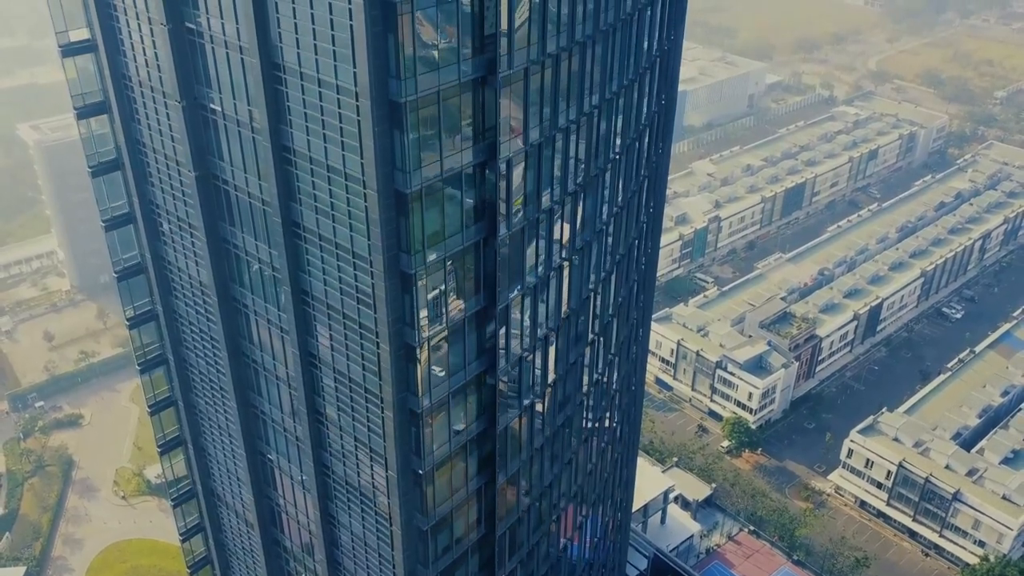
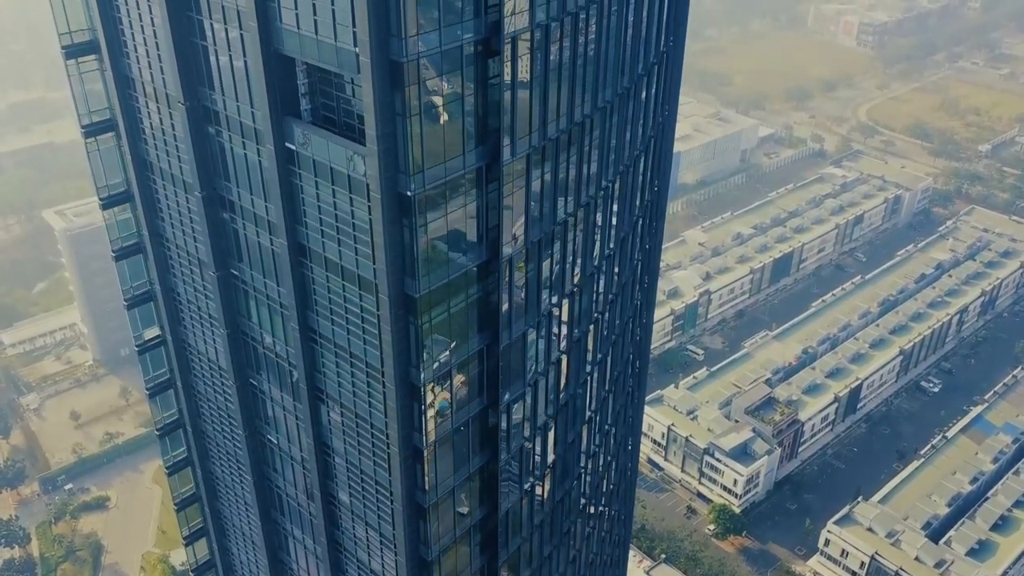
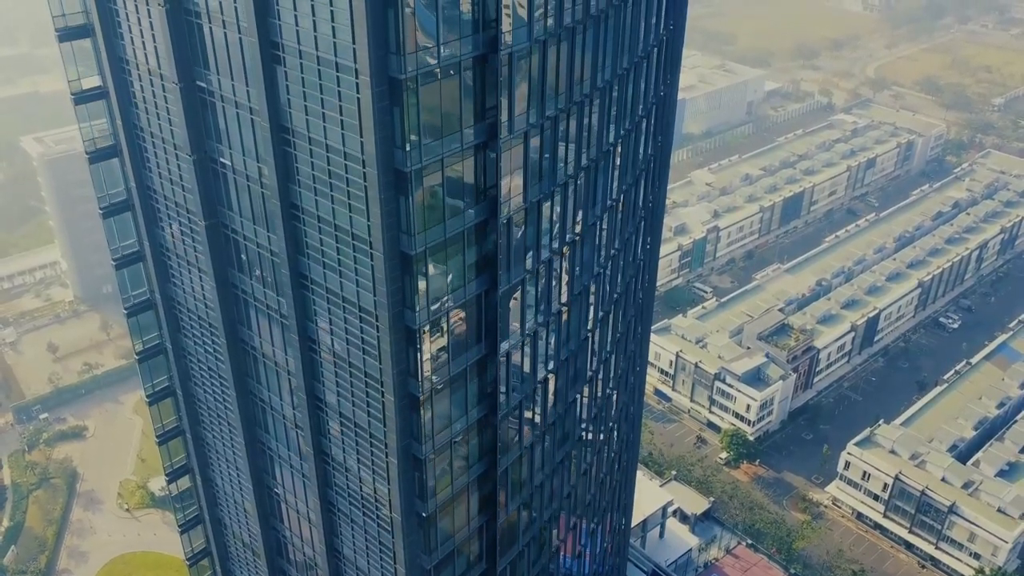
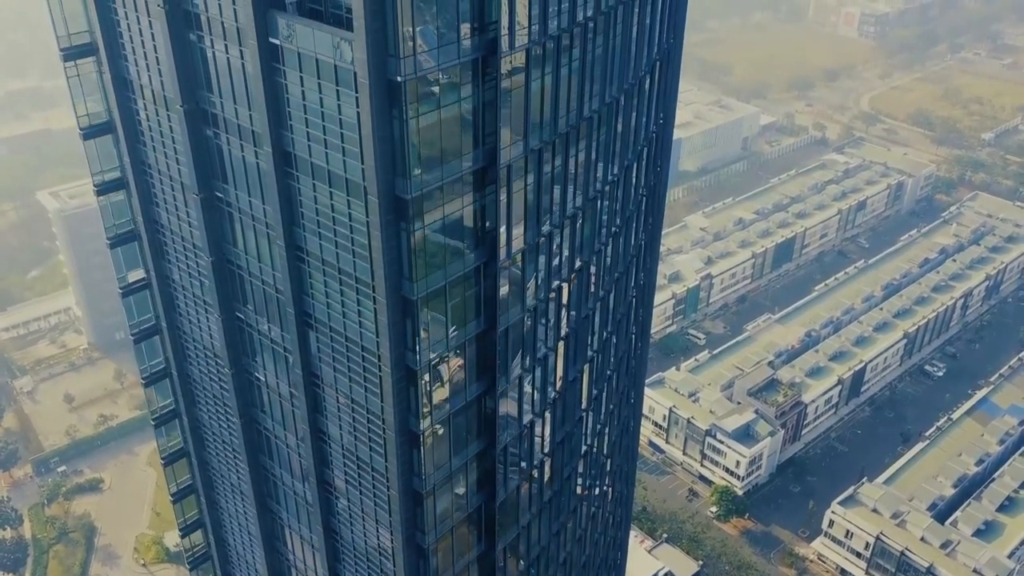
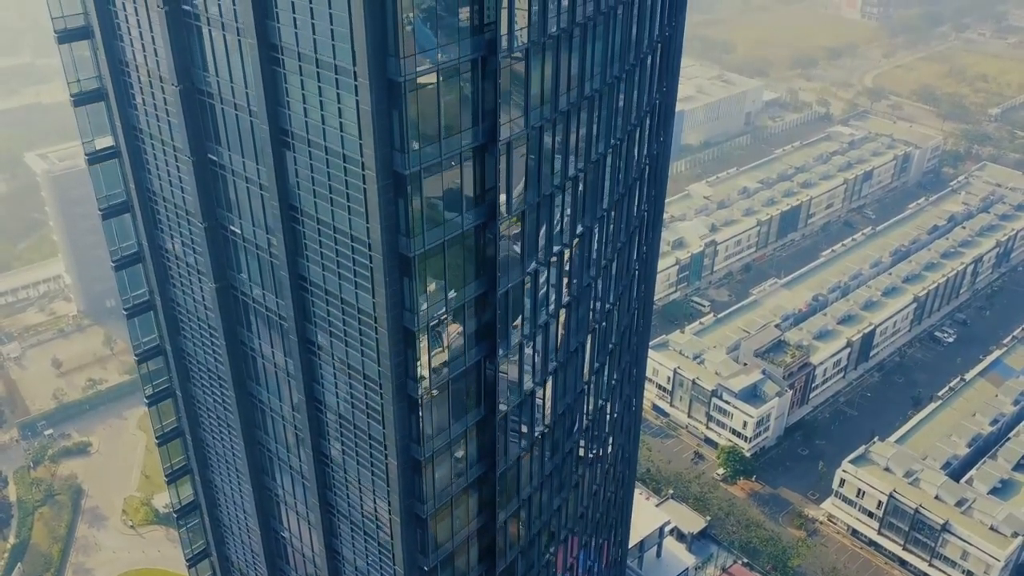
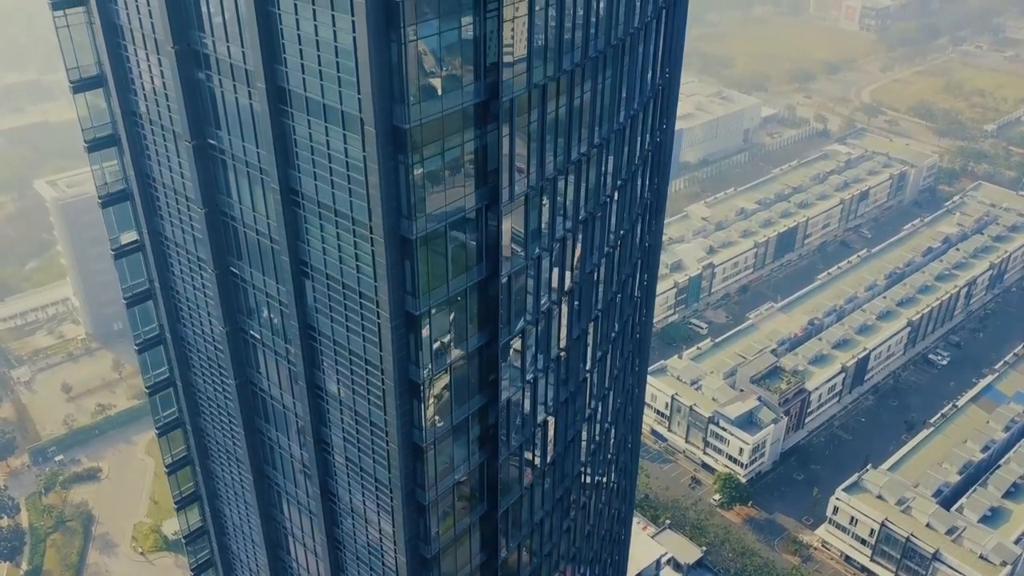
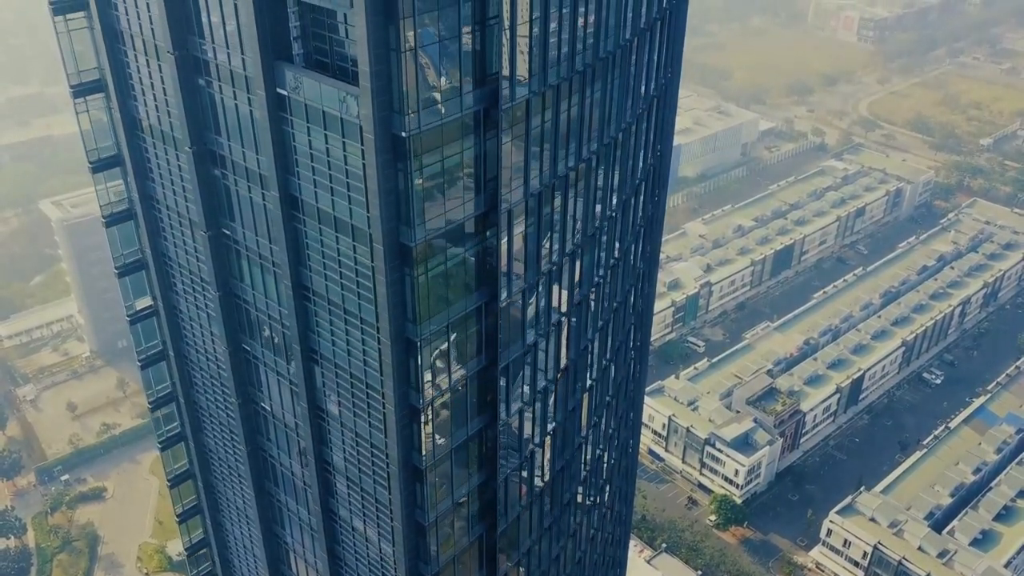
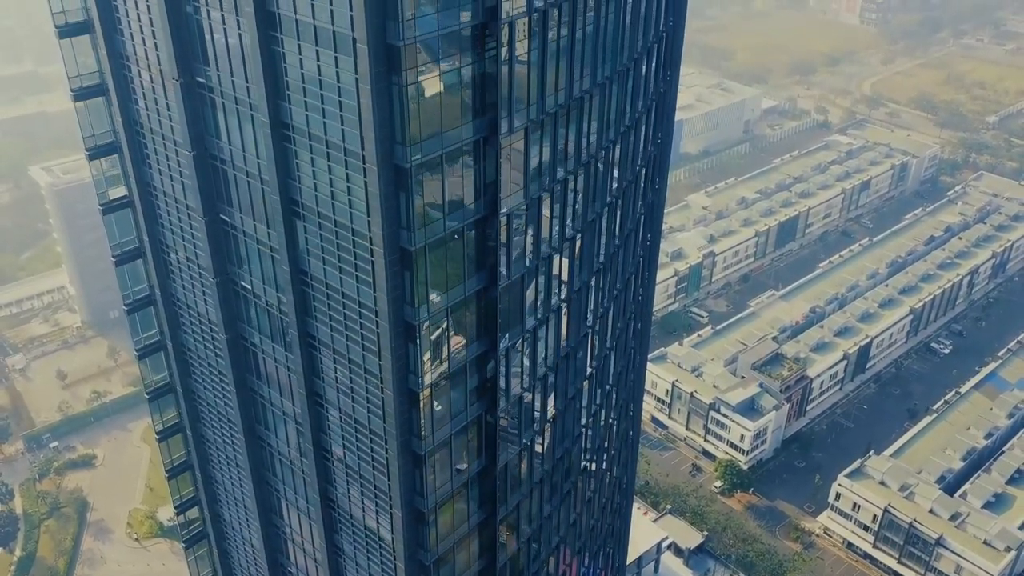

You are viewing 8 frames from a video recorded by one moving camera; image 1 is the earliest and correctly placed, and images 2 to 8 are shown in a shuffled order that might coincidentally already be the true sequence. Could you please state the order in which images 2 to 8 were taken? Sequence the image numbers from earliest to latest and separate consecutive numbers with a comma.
3, 5, 8, 6, 4, 7, 2
